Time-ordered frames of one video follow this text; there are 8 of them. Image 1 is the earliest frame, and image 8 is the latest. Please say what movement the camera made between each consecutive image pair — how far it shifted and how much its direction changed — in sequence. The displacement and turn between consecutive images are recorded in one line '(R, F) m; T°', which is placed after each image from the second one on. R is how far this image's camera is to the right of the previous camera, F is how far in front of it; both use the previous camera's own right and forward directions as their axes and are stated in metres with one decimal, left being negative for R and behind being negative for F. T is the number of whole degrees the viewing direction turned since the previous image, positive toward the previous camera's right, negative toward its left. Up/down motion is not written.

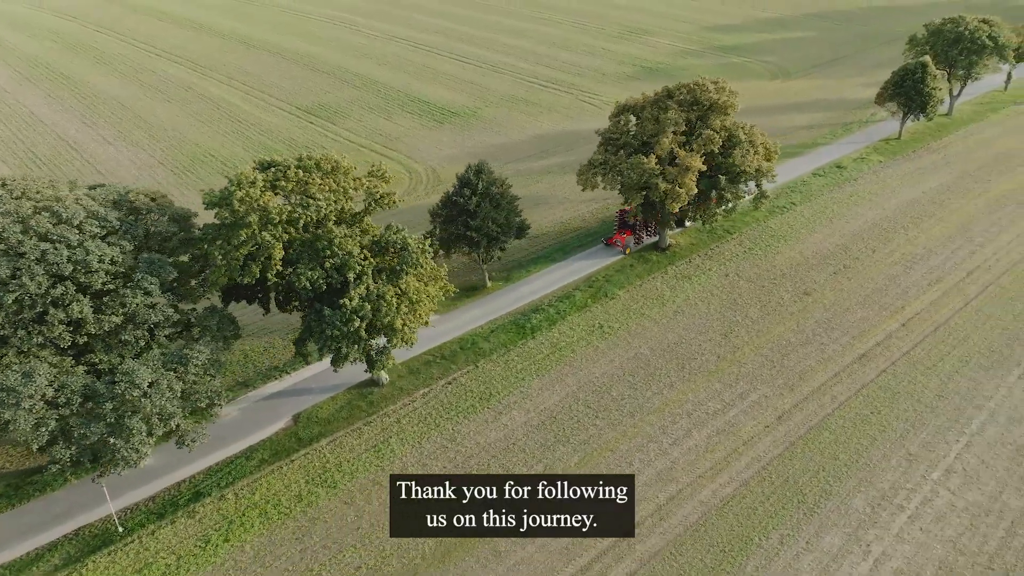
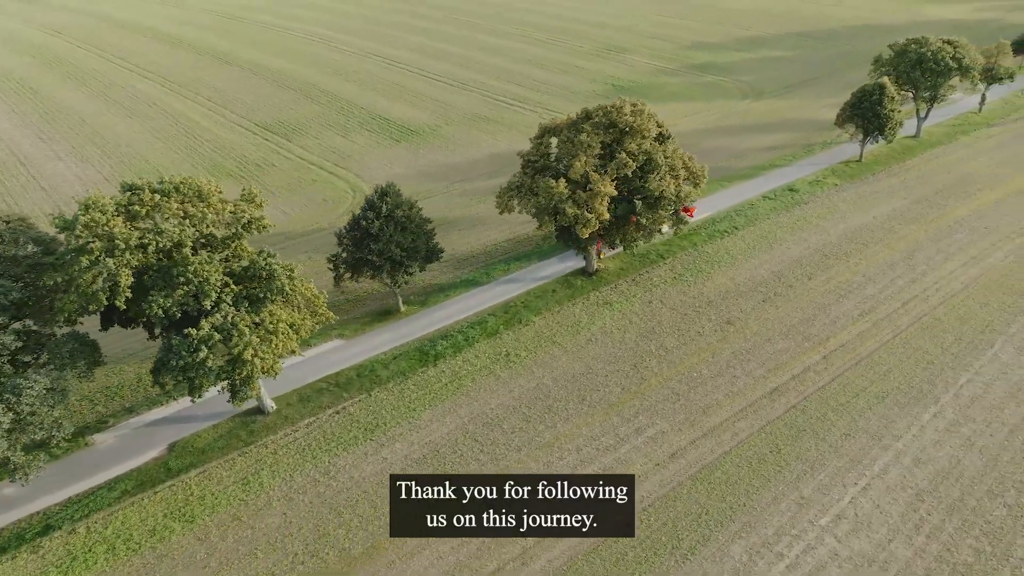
(+3.5, +0.7) m; -1°
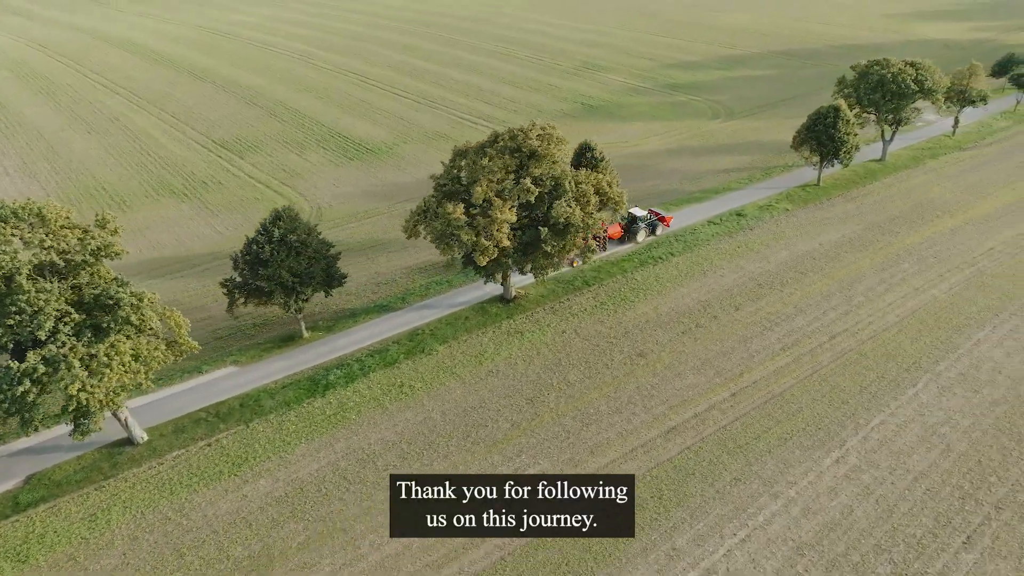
(+3.7, +0.9) m; -1°
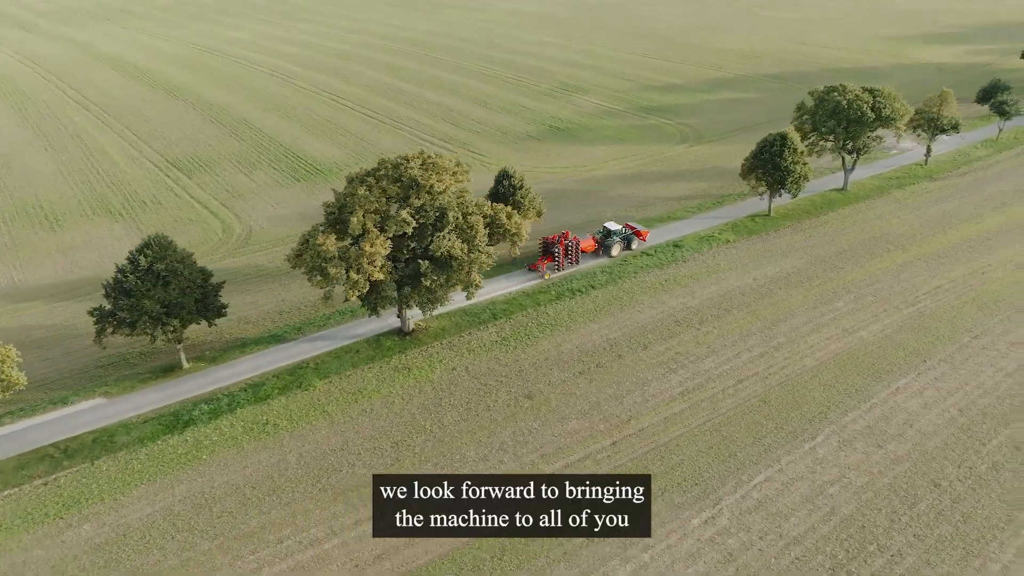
(+4.4, +1.2) m; -2°
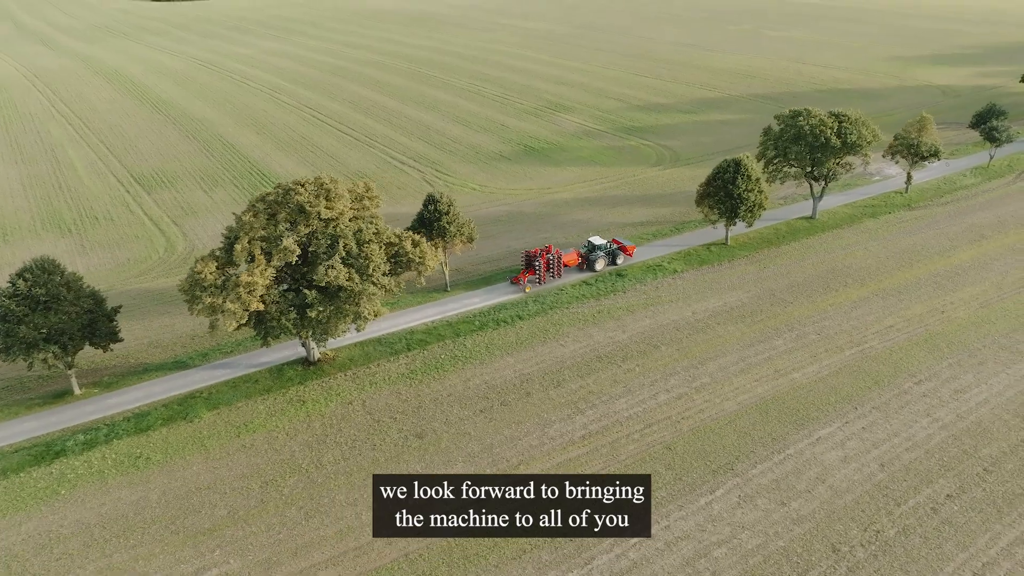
(+4.0, +1.2) m; -2°
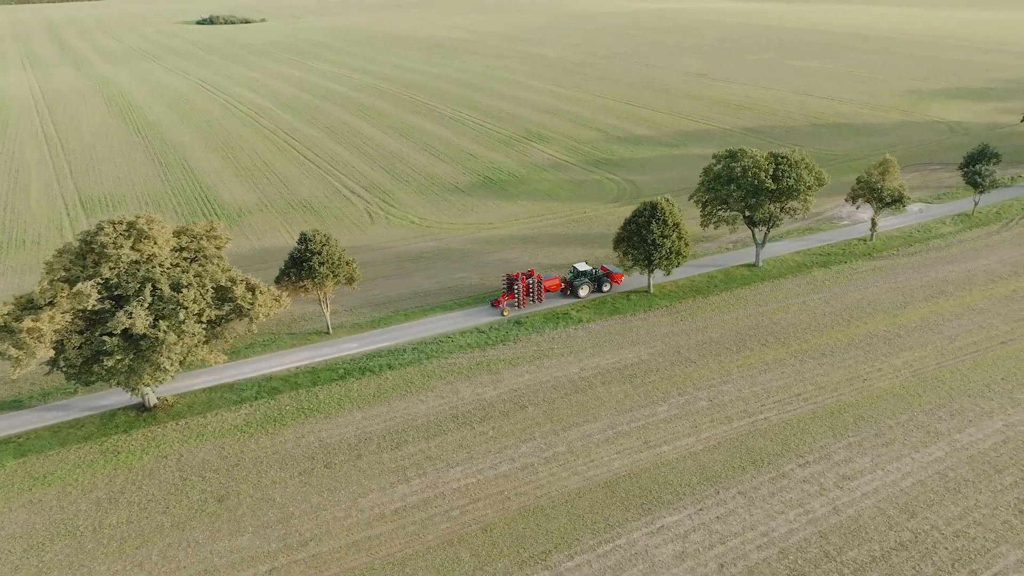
(+6.3, +2.1) m; -4°
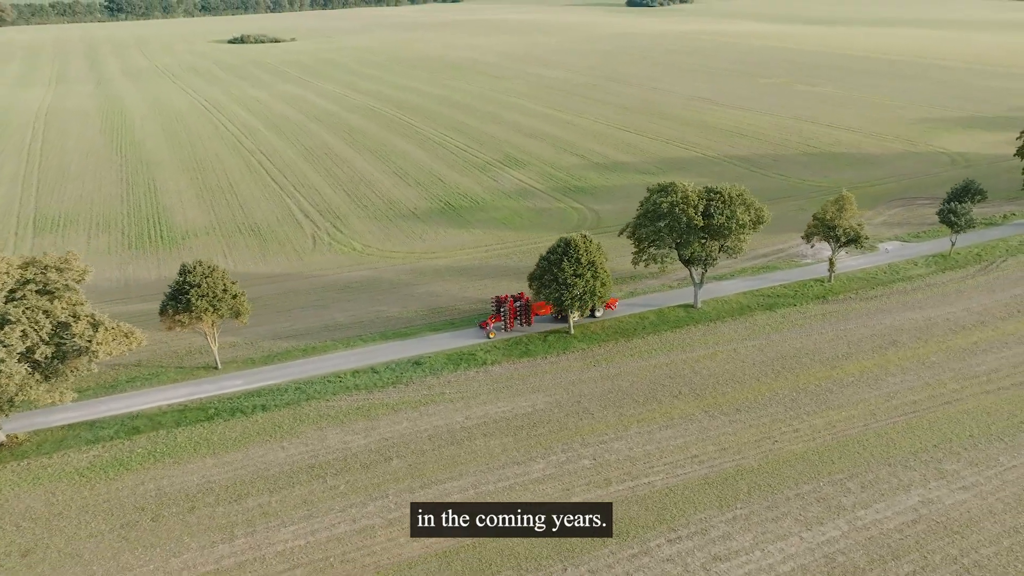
(+5.3, +1.8) m; -3°
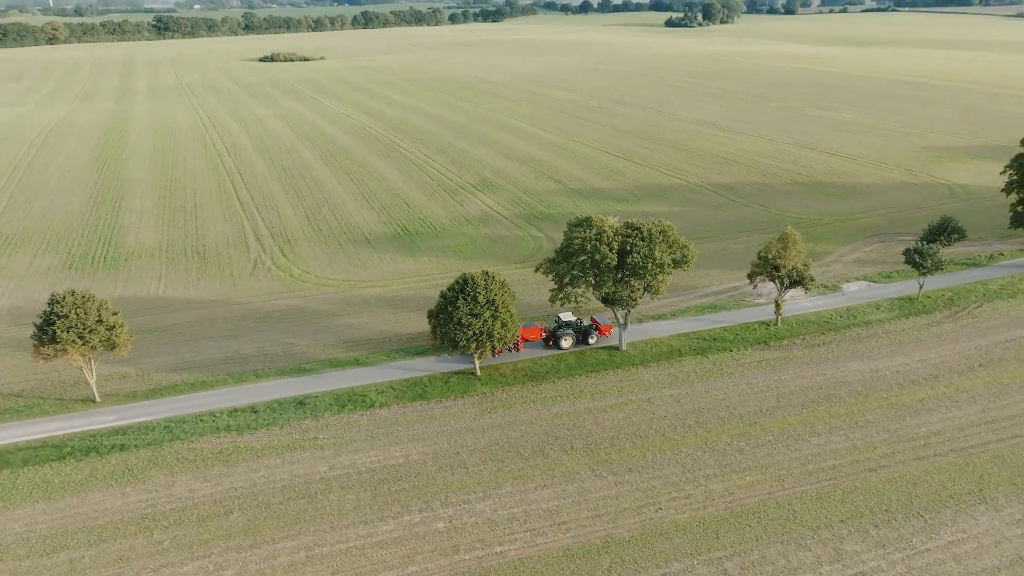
(+5.3, +1.9) m; -3°
